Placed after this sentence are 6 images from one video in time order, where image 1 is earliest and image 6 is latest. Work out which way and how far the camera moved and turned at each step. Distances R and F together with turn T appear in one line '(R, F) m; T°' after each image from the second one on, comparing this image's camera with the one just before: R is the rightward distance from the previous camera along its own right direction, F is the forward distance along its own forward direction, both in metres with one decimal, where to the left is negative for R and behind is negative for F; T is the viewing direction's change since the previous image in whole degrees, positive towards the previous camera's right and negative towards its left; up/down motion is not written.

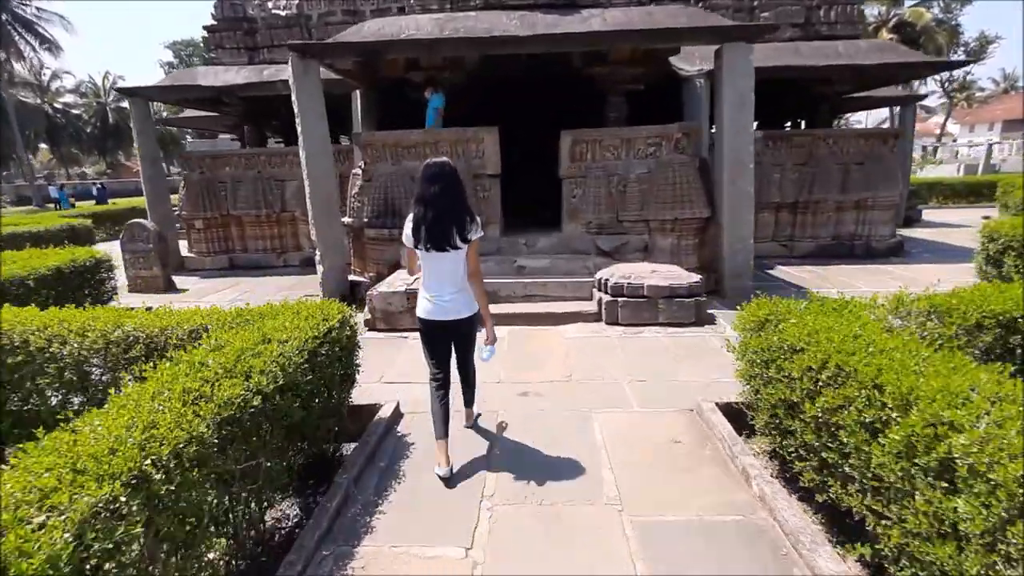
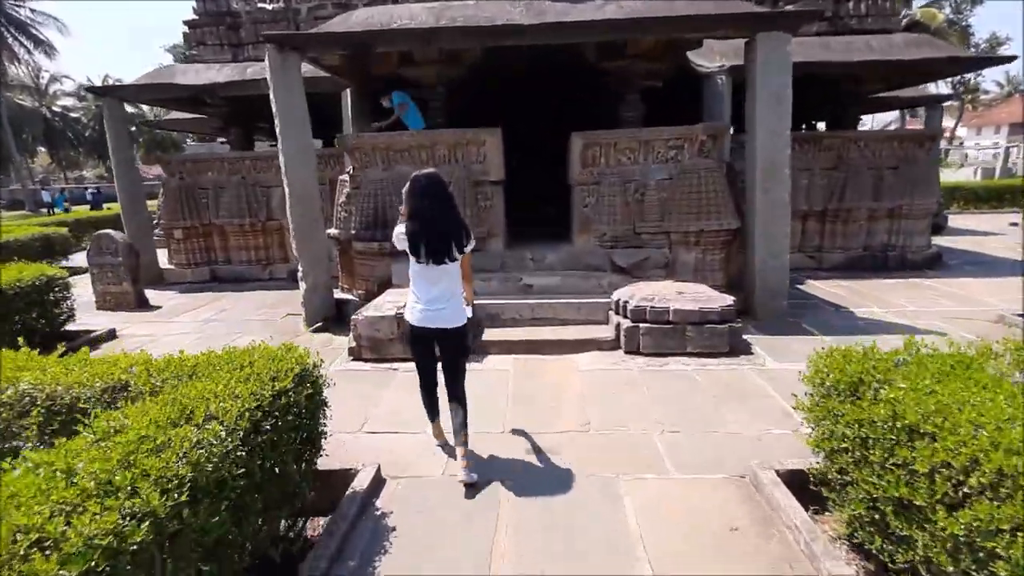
(0.0, +0.6) m; 0°
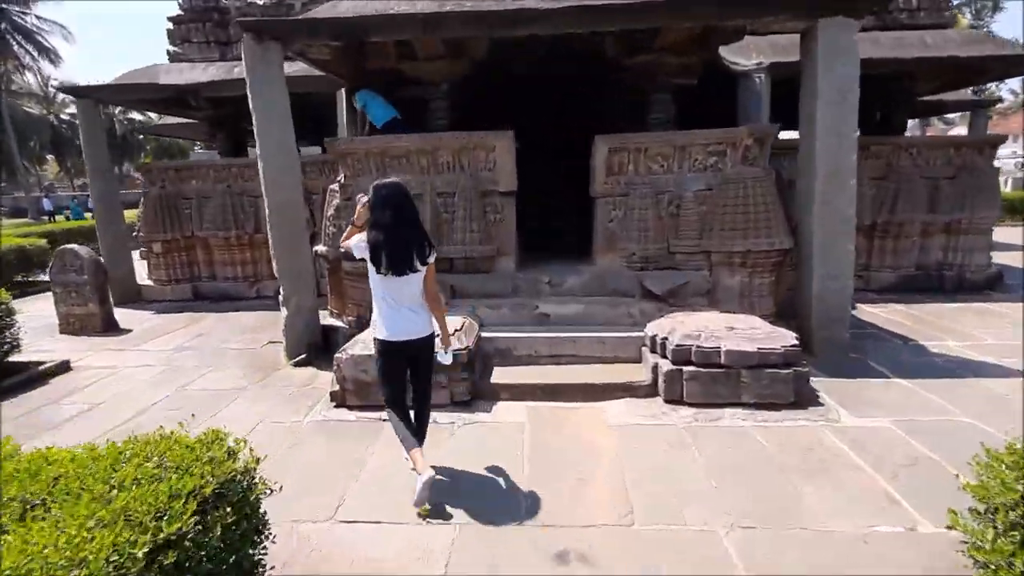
(-0.1, +0.8) m; -1°
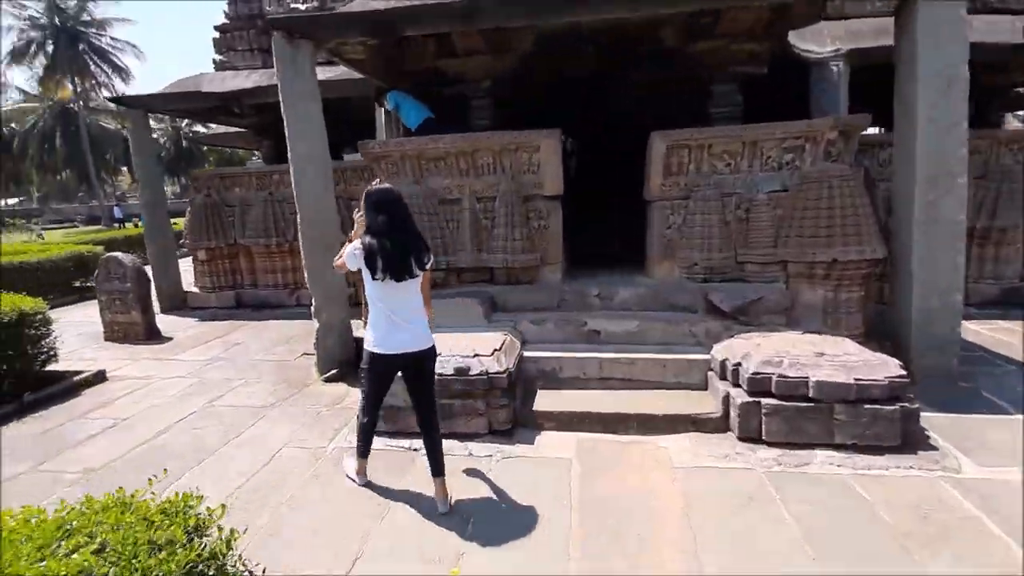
(0.0, +0.4) m; -5°
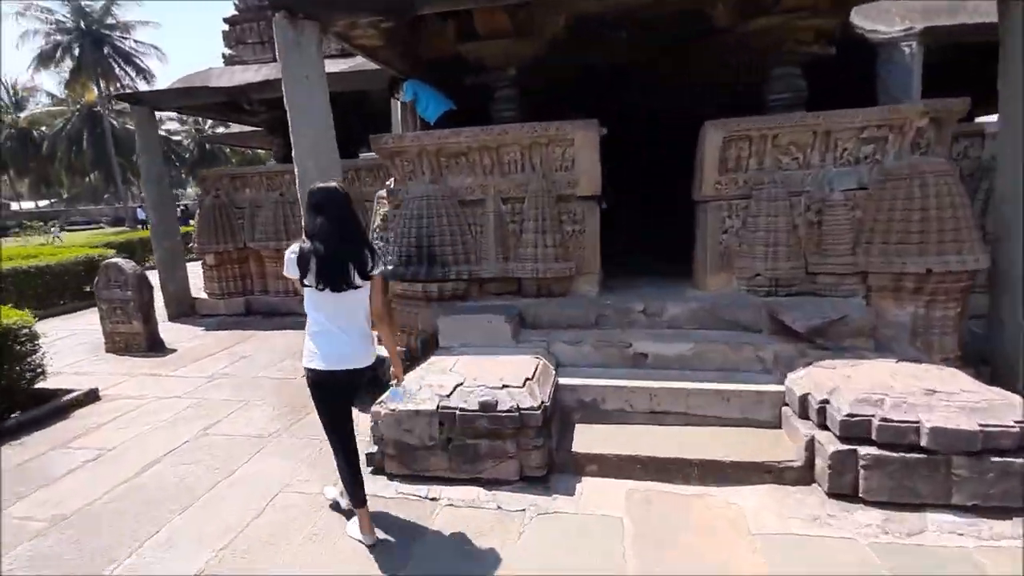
(-0.1, +0.5) m; -2°
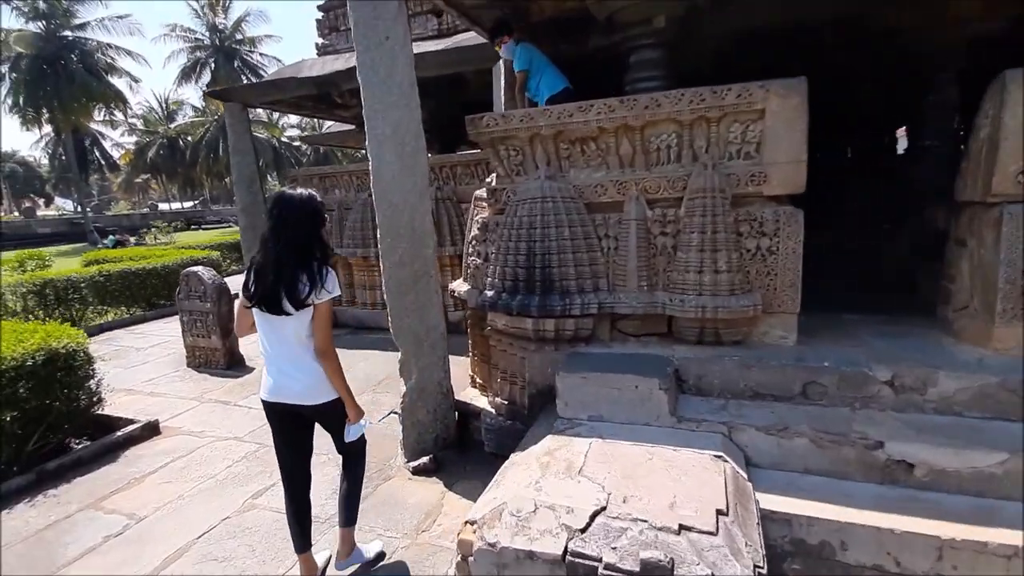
(-0.3, +1.1) m; -10°
